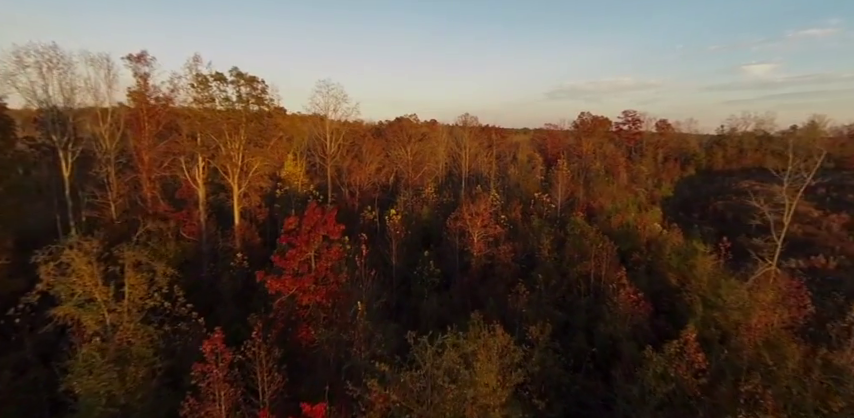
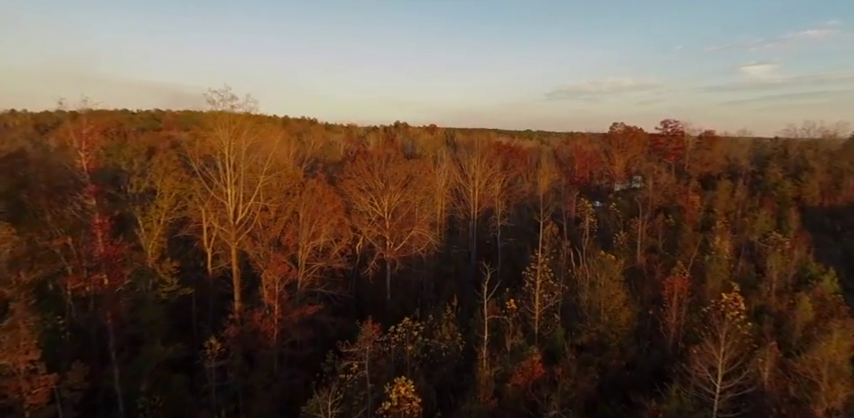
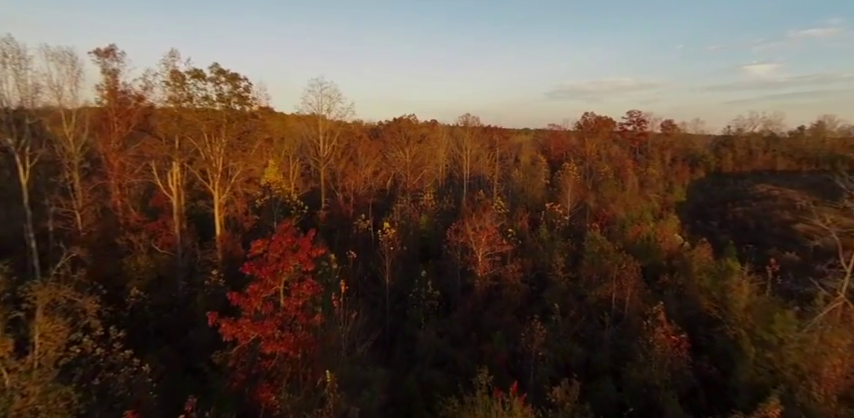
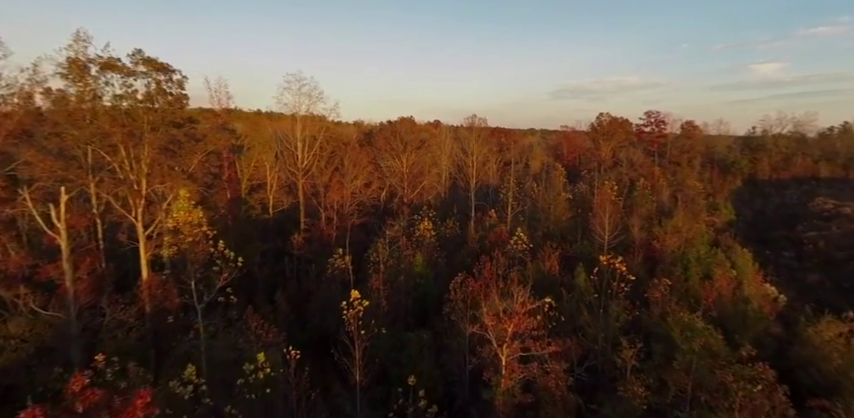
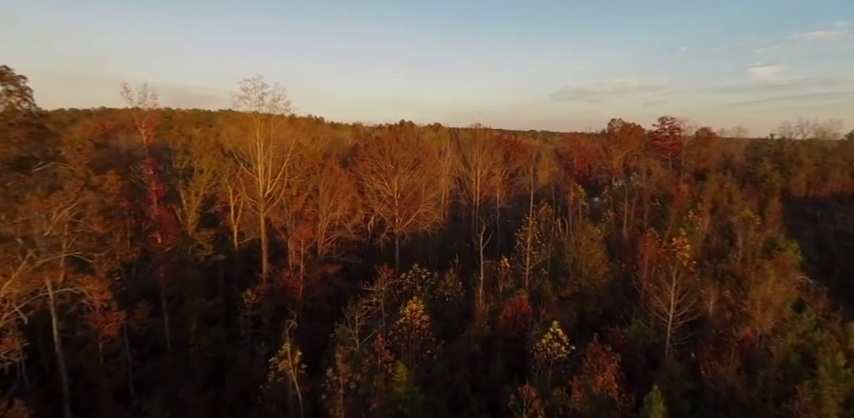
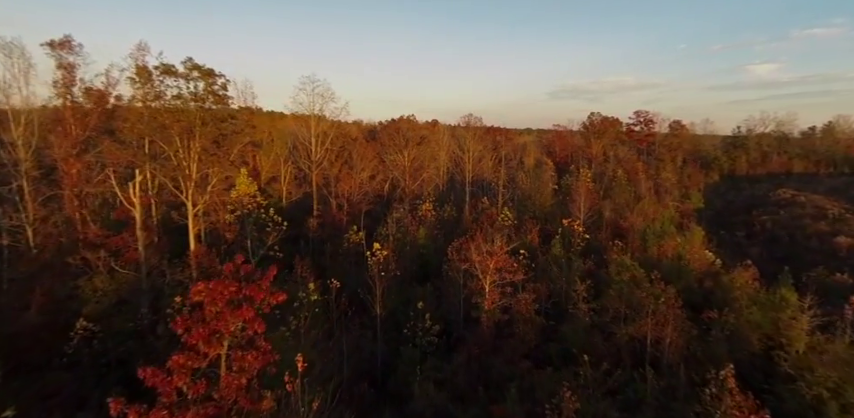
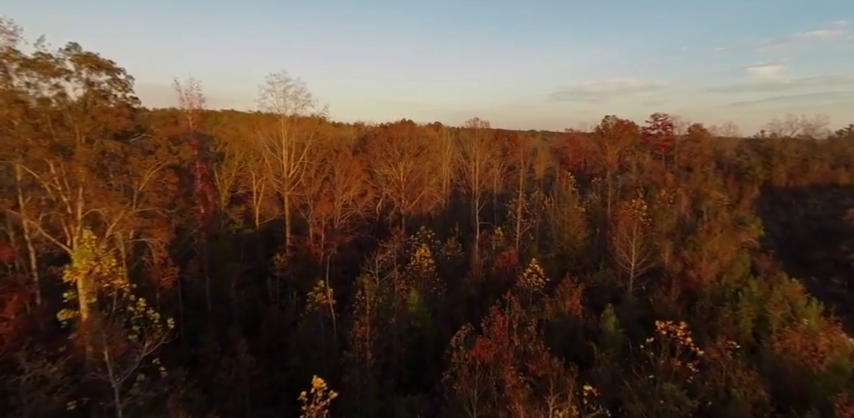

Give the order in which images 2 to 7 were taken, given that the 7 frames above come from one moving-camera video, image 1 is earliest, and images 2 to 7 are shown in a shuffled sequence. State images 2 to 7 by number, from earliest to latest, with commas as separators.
3, 6, 4, 7, 5, 2
